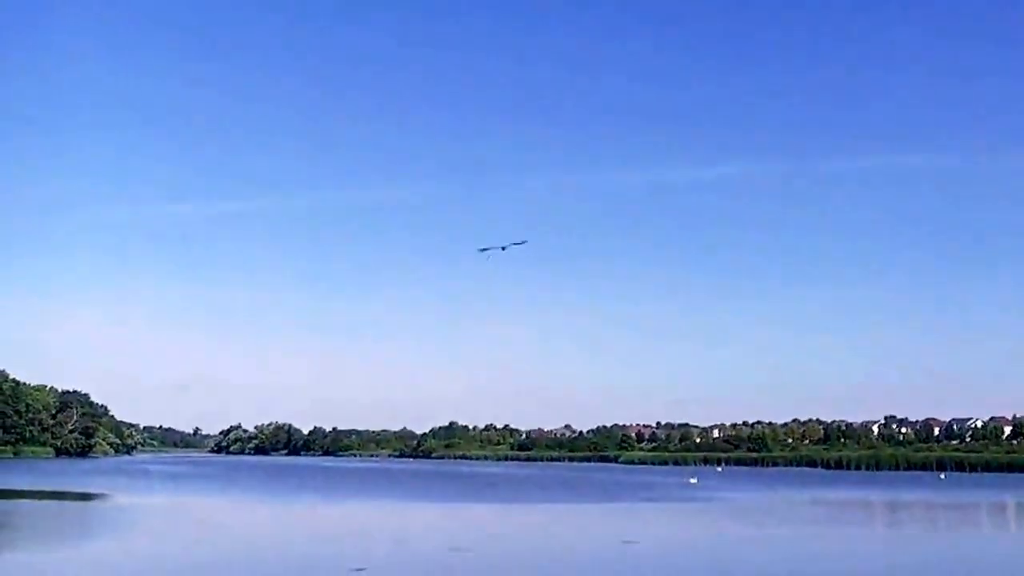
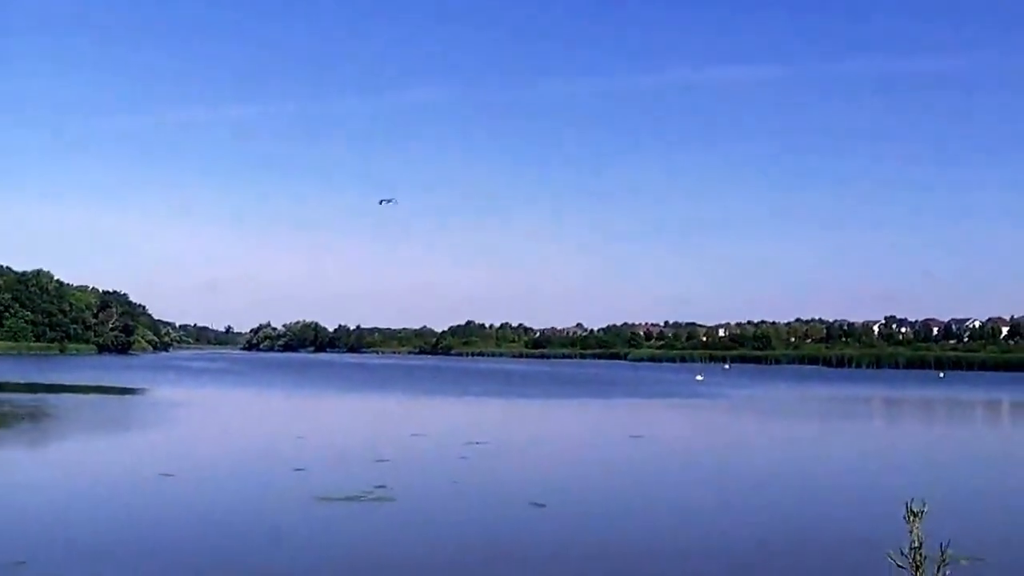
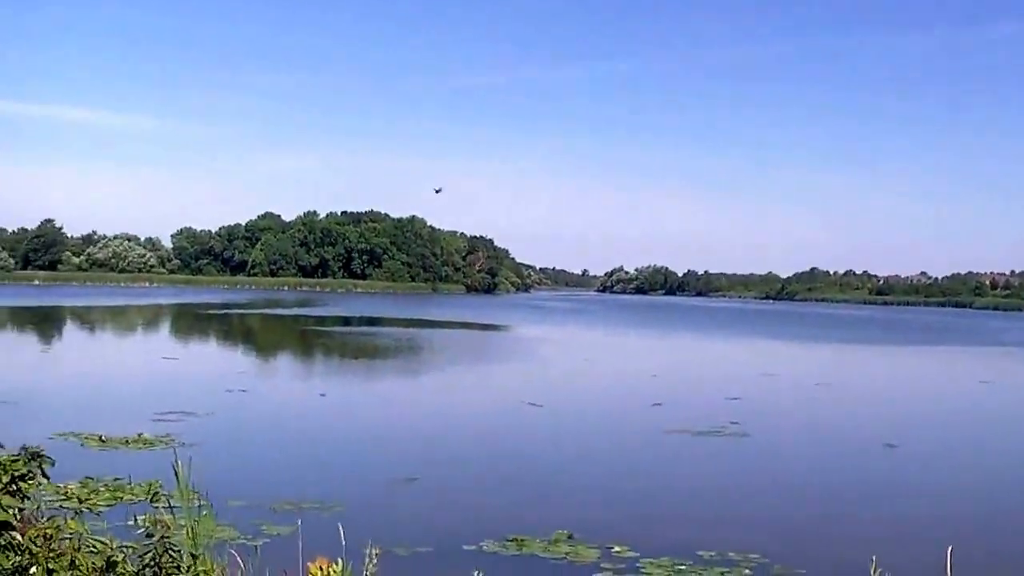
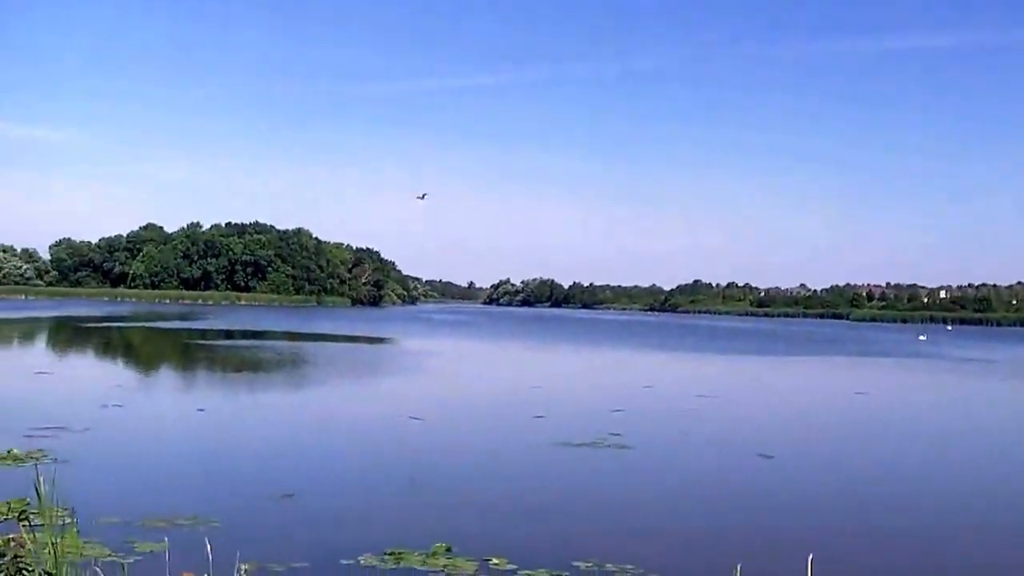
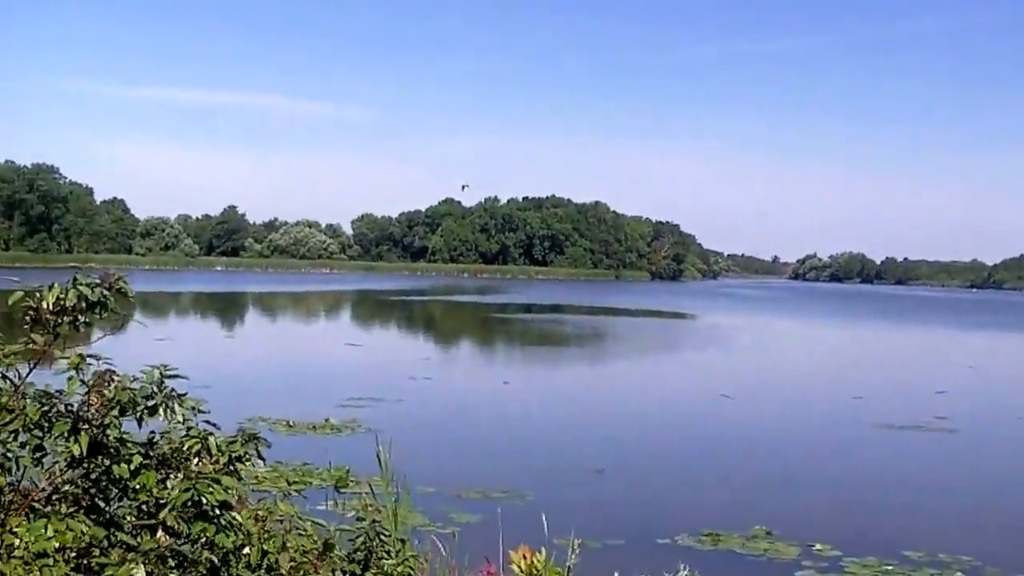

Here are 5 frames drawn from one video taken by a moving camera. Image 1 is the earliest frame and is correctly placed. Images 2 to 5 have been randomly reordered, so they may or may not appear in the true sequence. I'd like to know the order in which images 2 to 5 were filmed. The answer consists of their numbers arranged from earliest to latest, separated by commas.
2, 4, 3, 5
